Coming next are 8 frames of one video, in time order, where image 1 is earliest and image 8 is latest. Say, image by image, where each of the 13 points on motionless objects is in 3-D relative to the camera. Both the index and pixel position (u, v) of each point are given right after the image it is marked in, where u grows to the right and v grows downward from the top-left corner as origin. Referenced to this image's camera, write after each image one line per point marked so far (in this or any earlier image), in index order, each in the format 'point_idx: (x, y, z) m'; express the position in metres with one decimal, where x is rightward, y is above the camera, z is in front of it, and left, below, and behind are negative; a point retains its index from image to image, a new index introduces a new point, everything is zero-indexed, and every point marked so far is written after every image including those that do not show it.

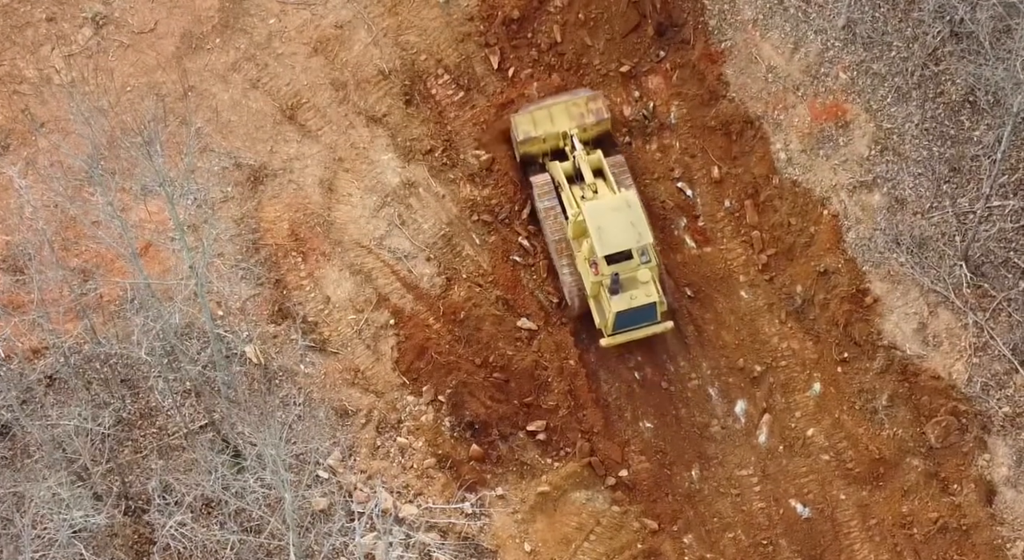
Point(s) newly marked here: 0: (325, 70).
0: (-3.0, +3.4, +19.4) m
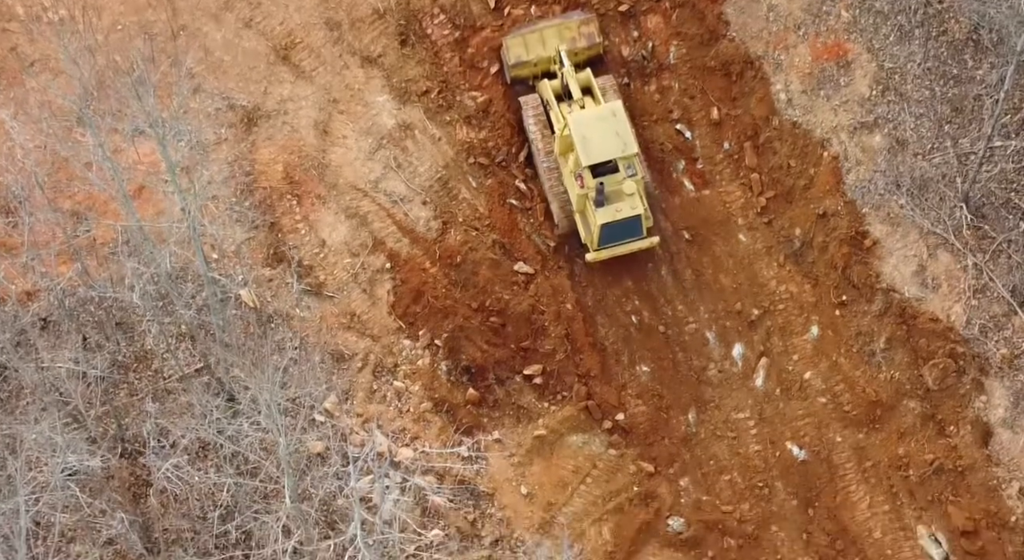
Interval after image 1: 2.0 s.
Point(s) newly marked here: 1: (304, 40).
0: (-3.0, +4.3, +19.1) m
1: (-3.2, +3.7, +18.8) m
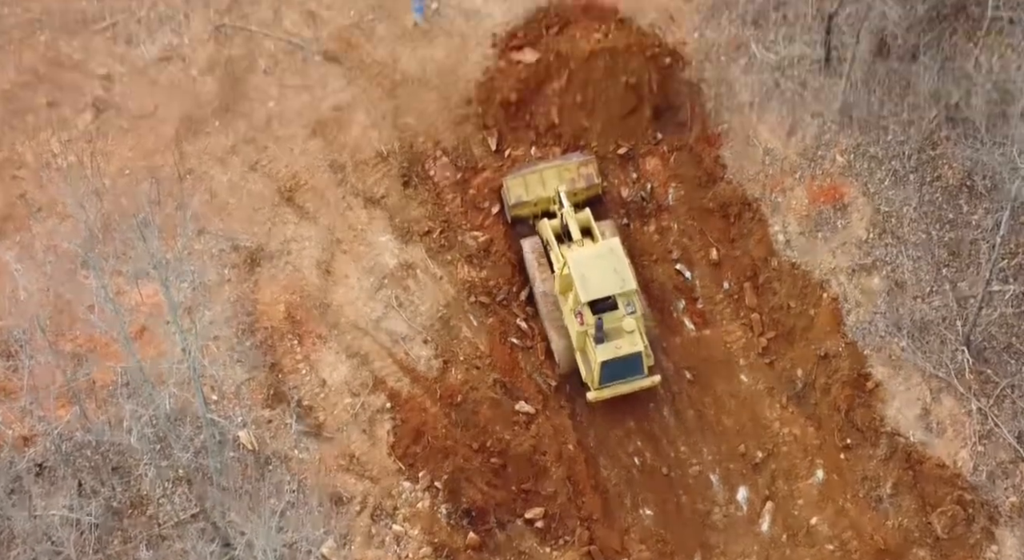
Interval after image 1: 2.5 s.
0: (-3.0, +2.0, +19.4) m
1: (-3.2, +1.5, +19.1) m
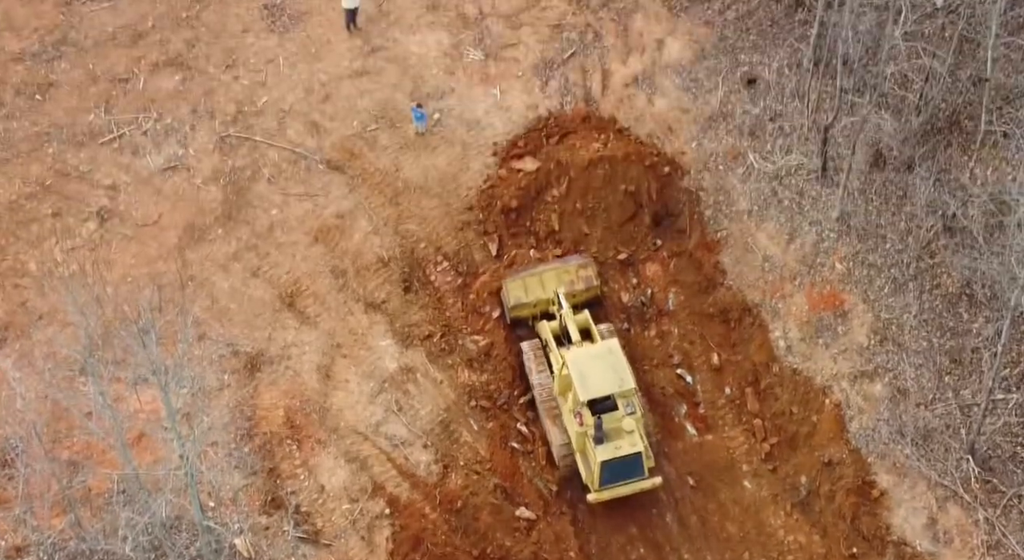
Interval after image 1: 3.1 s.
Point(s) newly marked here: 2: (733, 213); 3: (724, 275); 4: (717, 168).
0: (-3.0, +0.4, +19.6) m
1: (-3.2, -0.1, +19.2) m
2: (+3.5, +1.1, +19.3) m
3: (+3.3, +0.1, +18.7) m
4: (+3.4, +1.8, +19.8) m
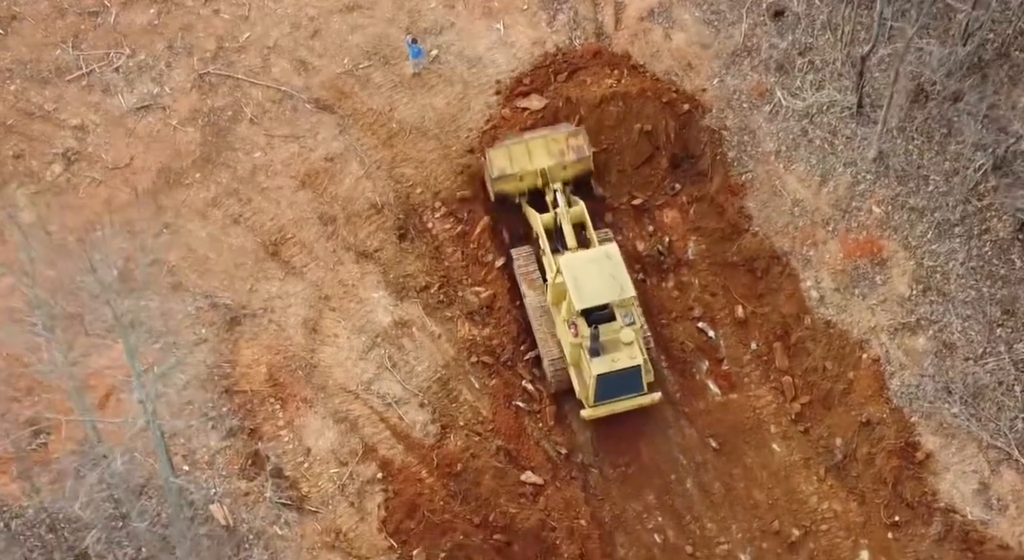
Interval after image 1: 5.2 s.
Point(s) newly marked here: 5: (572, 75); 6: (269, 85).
0: (-2.9, +1.1, +17.9) m
1: (-3.1, +0.7, +17.6) m
2: (+3.6, +1.8, +17.7) m
3: (+3.4, +0.8, +17.1) m
4: (+3.4, +2.6, +18.2) m
5: (+0.9, +3.2, +18.8) m
6: (-3.8, +3.1, +19.2) m
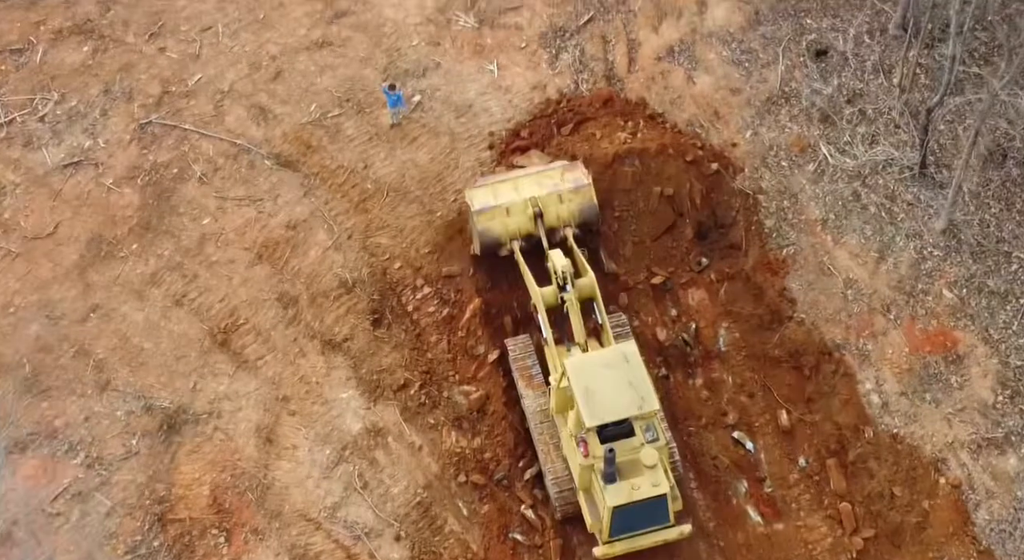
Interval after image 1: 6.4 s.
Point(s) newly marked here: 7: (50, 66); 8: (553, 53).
0: (-3.0, 0.0, +15.1) m
1: (-3.2, -0.5, +14.7) m
2: (+3.6, +0.7, +14.9) m
3: (+3.3, -0.3, +14.3) m
4: (+3.4, +1.5, +15.4) m
5: (+0.9, +2.0, +16.0) m
6: (-3.9, +1.9, +16.3) m
7: (-6.4, +3.0, +16.9) m
8: (+0.6, +3.2, +16.9) m
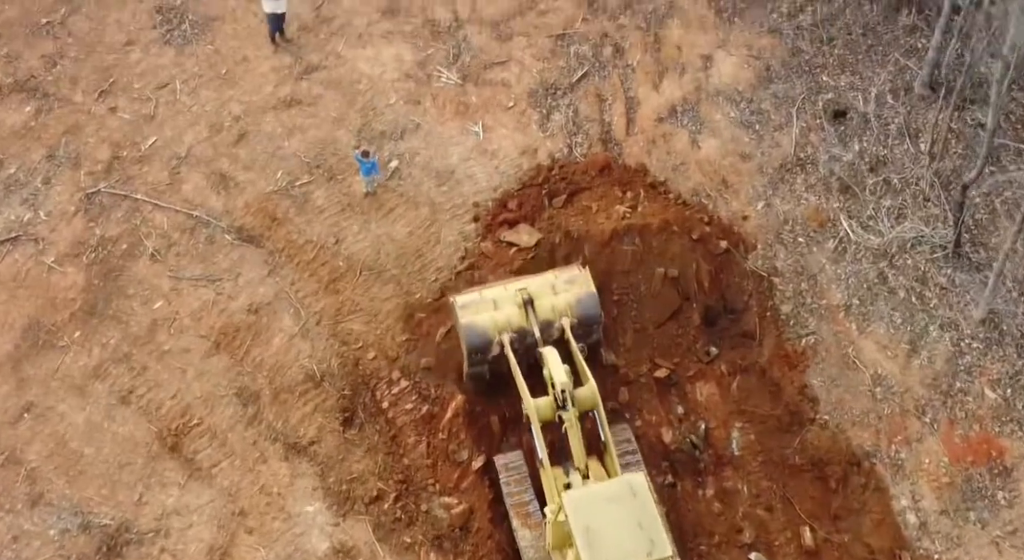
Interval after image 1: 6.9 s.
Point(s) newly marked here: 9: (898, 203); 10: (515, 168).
0: (-3.1, -1.0, +13.4) m
1: (-3.3, -1.5, +13.1) m
2: (+3.4, -0.3, +13.3) m
3: (+3.2, -1.3, +12.7) m
4: (+3.2, +0.4, +13.8) m
5: (+0.7, +1.0, +14.4) m
6: (-4.0, +0.9, +14.7) m
7: (-6.6, +1.9, +15.3) m
8: (+0.4, +2.1, +15.3) m
9: (+4.4, +0.9, +13.8) m
10: (0.0, +1.4, +14.8) m
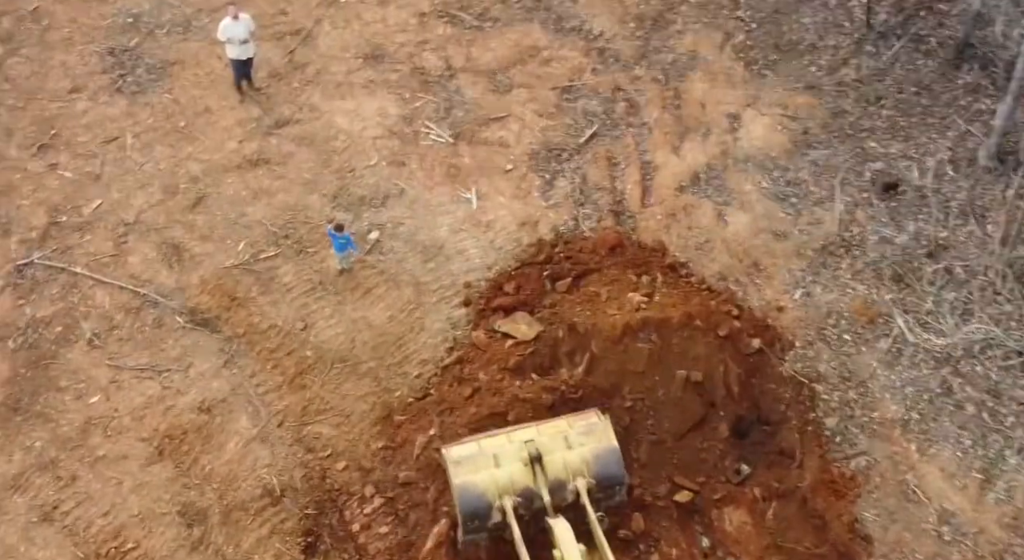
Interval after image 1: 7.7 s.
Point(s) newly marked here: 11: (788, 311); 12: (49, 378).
0: (-3.2, -2.0, +11.4) m
1: (-3.4, -2.4, +11.0) m
2: (+3.4, -1.3, +11.3) m
3: (+3.1, -2.3, +10.7) m
4: (+3.2, -0.6, +11.8) m
5: (+0.7, 0.0, +12.4) m
6: (-4.1, 0.0, +12.7) m
7: (-6.6, +1.0, +13.4) m
8: (+0.4, +1.1, +13.4) m
9: (+4.4, -0.2, +11.9) m
10: (0.0, +0.4, +12.8) m
11: (+2.7, -0.3, +12.1) m
12: (-4.6, -1.0, +12.1) m
